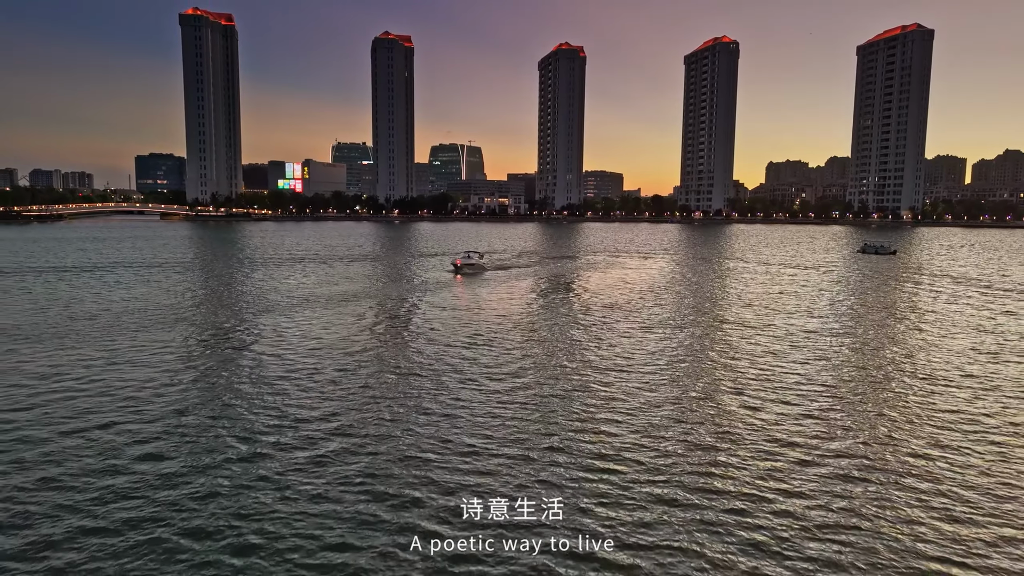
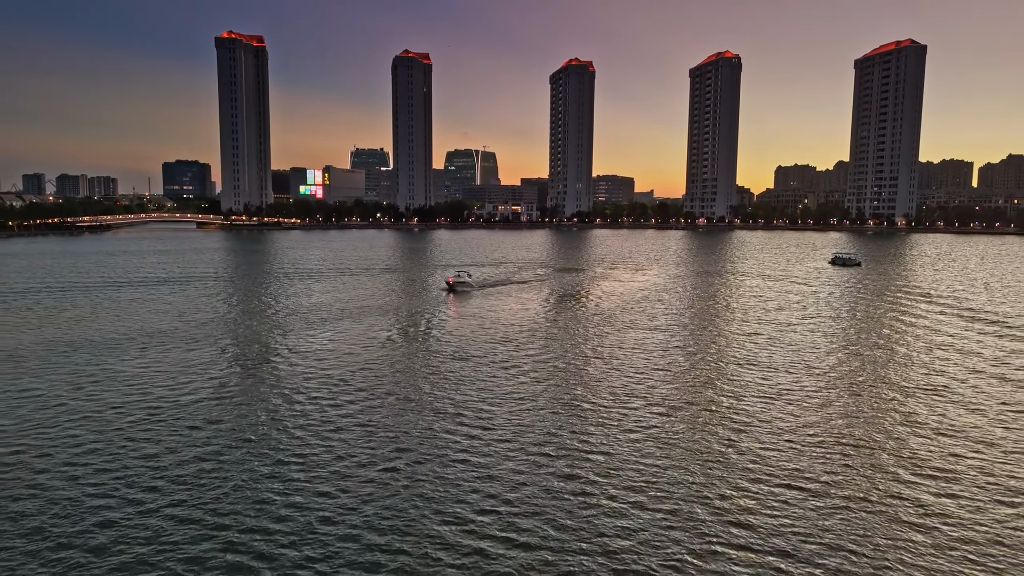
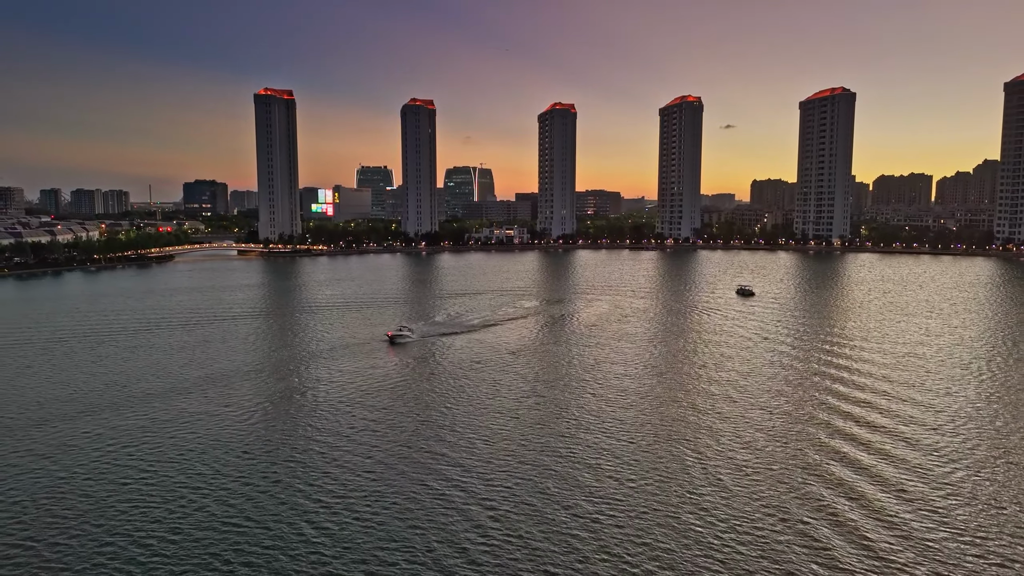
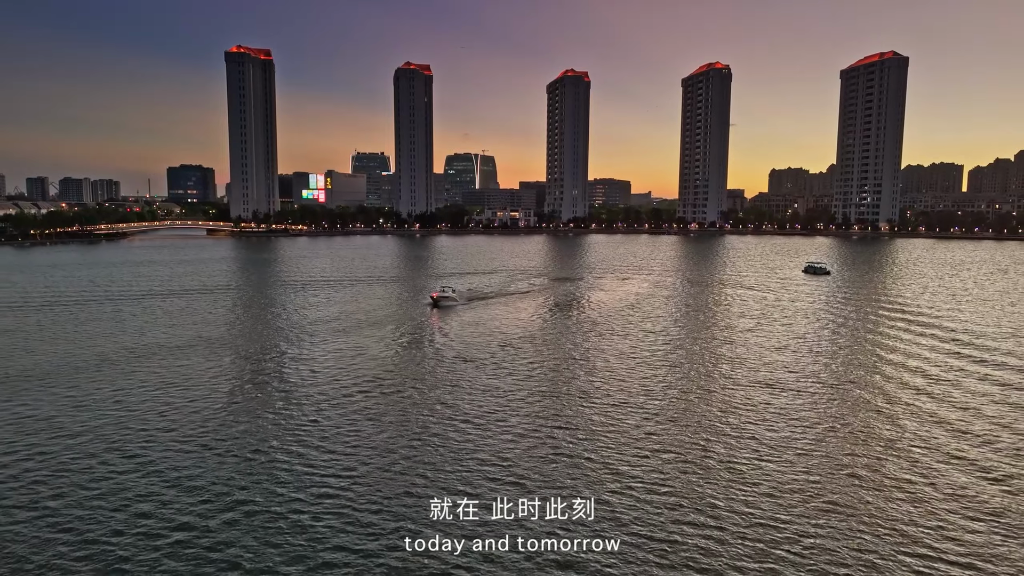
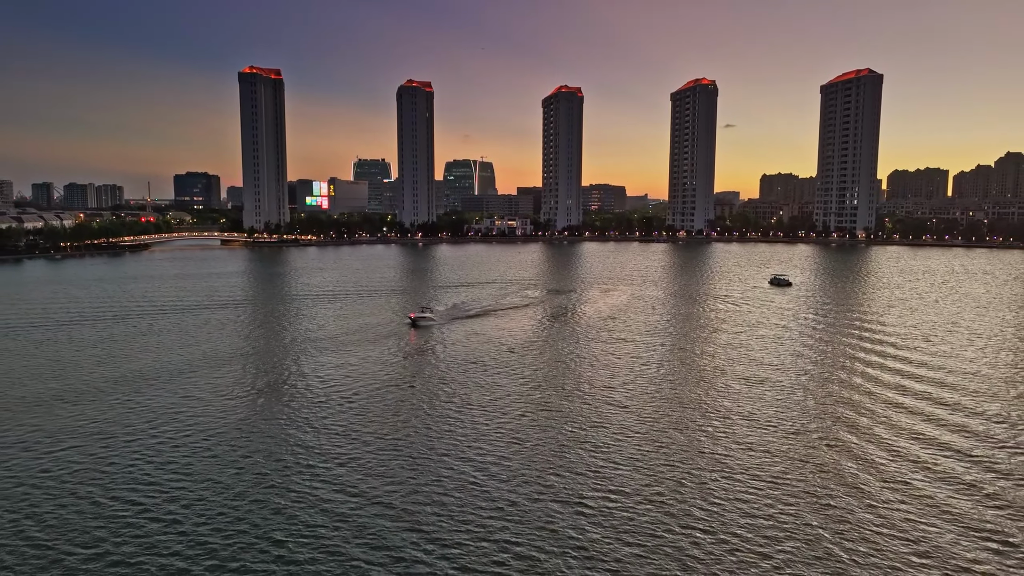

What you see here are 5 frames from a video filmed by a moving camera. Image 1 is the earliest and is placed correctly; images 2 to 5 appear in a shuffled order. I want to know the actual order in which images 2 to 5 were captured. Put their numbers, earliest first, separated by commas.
2, 4, 5, 3
